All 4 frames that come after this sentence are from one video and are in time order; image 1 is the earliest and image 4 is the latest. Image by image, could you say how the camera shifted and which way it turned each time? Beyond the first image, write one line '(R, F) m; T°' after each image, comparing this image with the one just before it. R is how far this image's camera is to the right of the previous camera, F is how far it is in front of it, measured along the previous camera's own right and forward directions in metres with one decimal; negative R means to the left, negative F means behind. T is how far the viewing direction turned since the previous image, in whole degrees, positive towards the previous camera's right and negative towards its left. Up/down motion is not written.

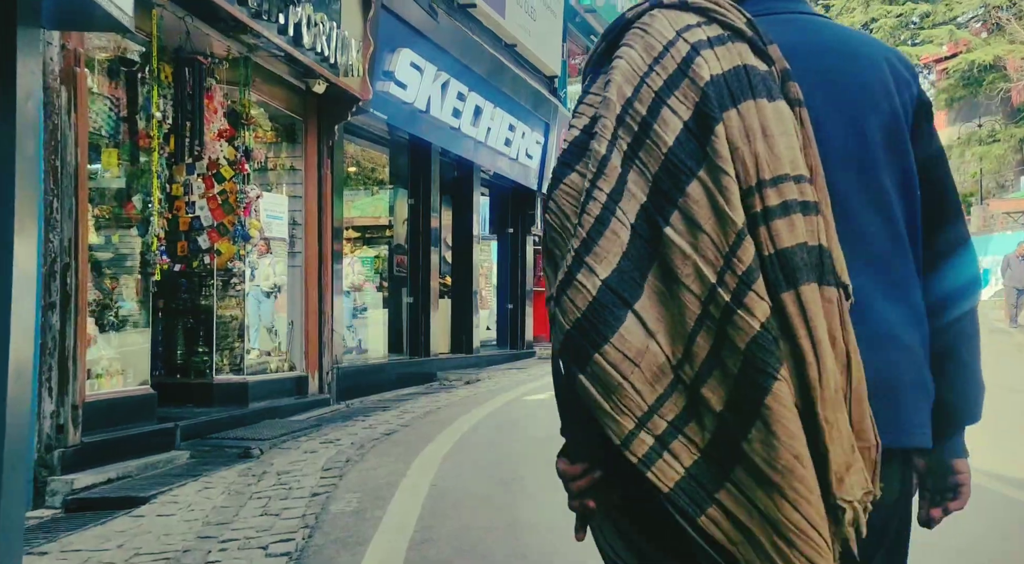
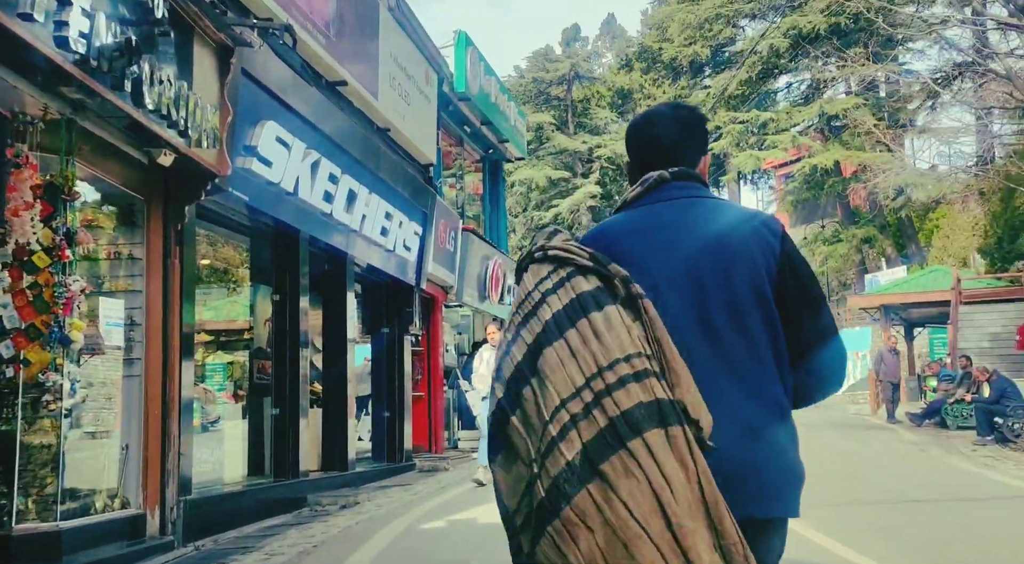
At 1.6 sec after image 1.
(-0.1, +1.0) m; +8°
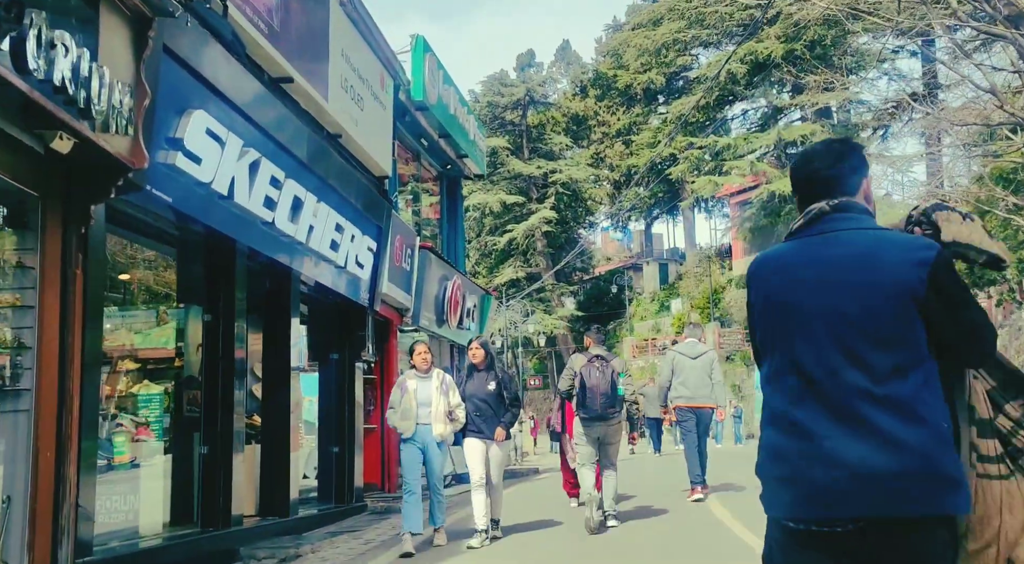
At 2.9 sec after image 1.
(-0.1, +0.9) m; +3°
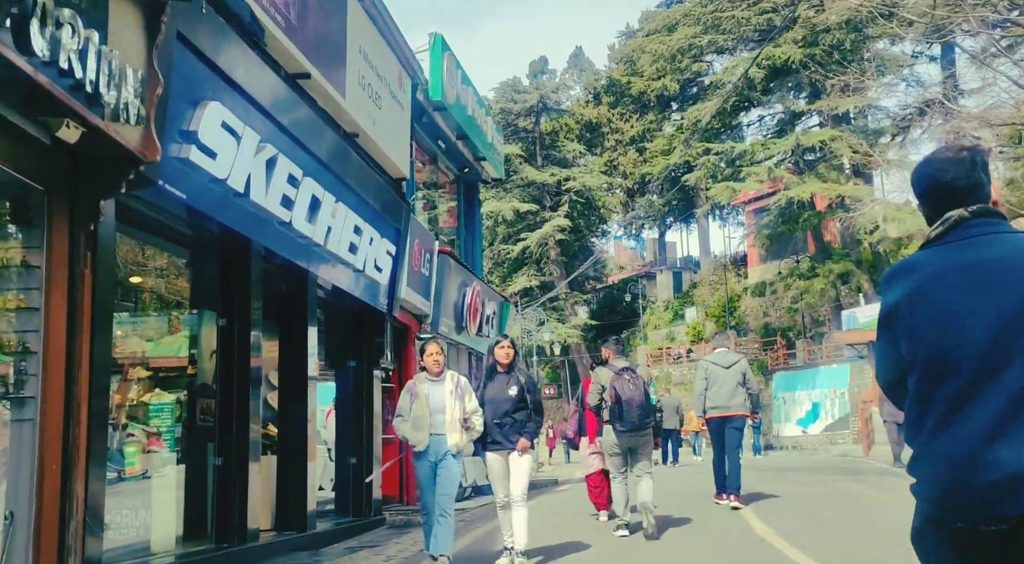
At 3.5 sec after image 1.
(-0.1, +0.3) m; -1°
